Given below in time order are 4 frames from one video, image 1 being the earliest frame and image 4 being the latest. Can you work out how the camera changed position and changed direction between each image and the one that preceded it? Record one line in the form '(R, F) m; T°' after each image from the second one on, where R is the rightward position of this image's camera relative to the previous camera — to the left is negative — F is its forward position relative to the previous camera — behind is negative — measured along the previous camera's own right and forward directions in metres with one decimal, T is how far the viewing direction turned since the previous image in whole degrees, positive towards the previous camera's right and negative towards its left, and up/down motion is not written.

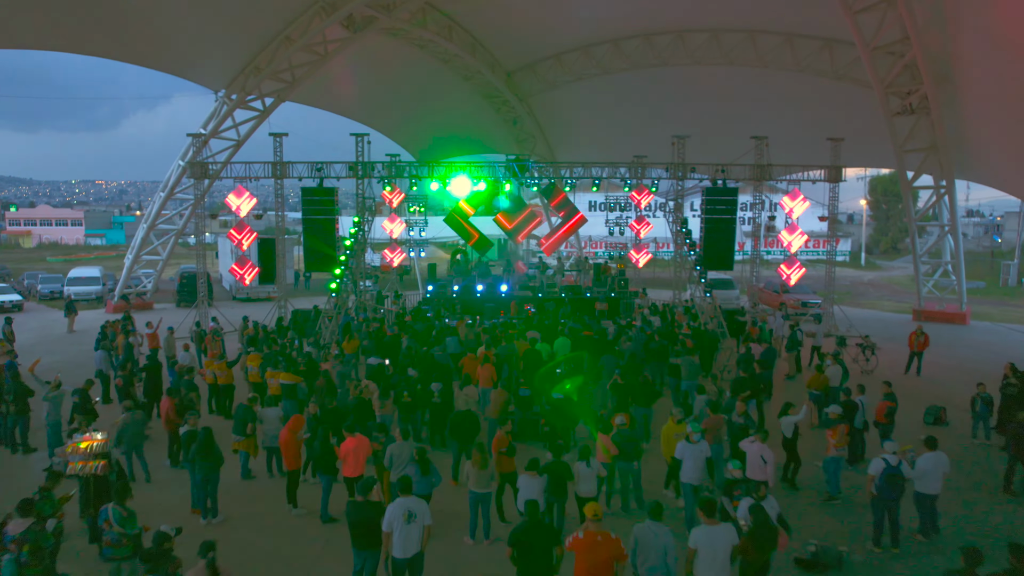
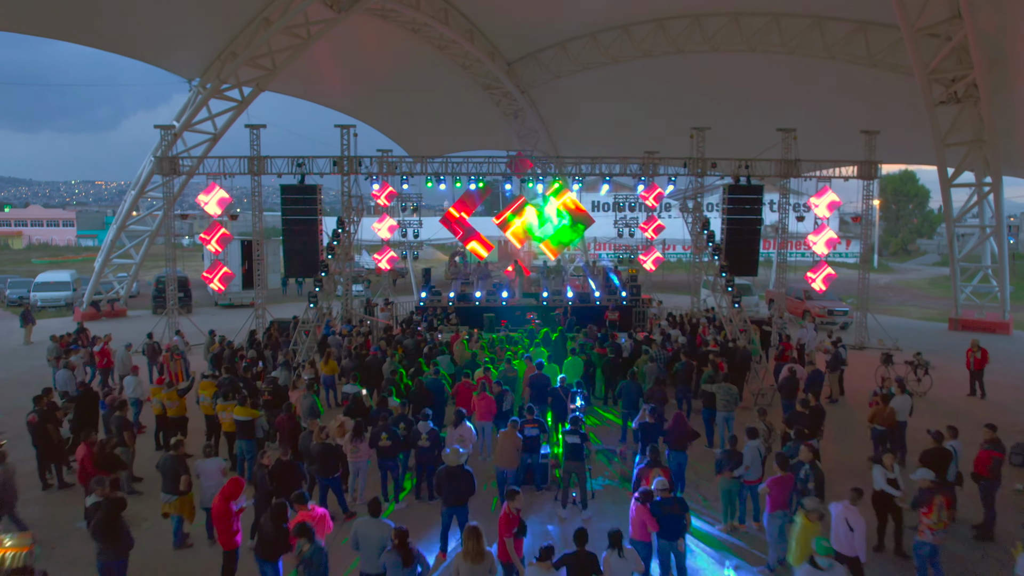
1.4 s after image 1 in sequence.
(-0.1, +1.9) m; 0°
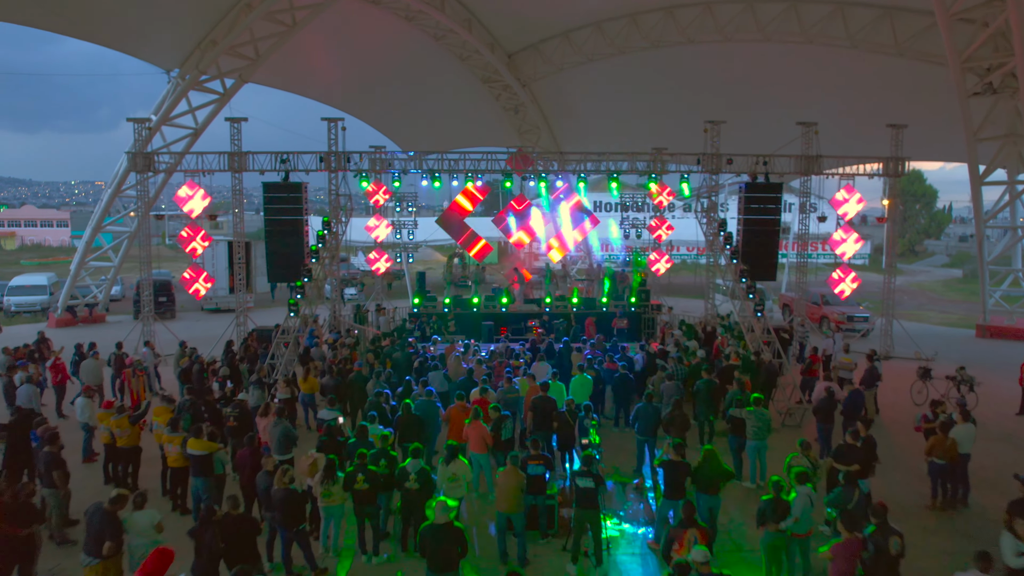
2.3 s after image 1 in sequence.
(0.0, +1.3) m; 0°
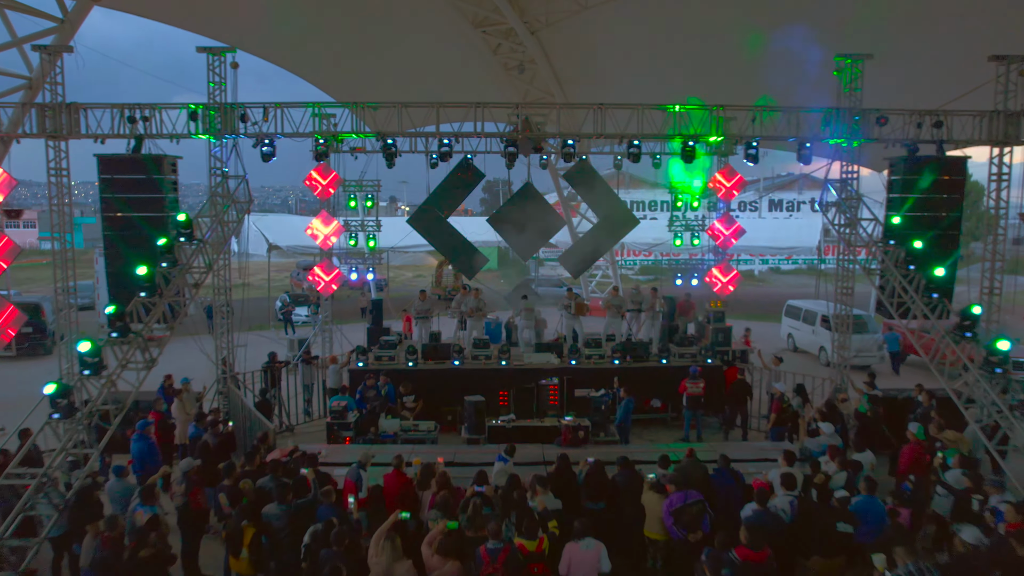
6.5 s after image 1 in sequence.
(-0.1, +6.7) m; 0°
